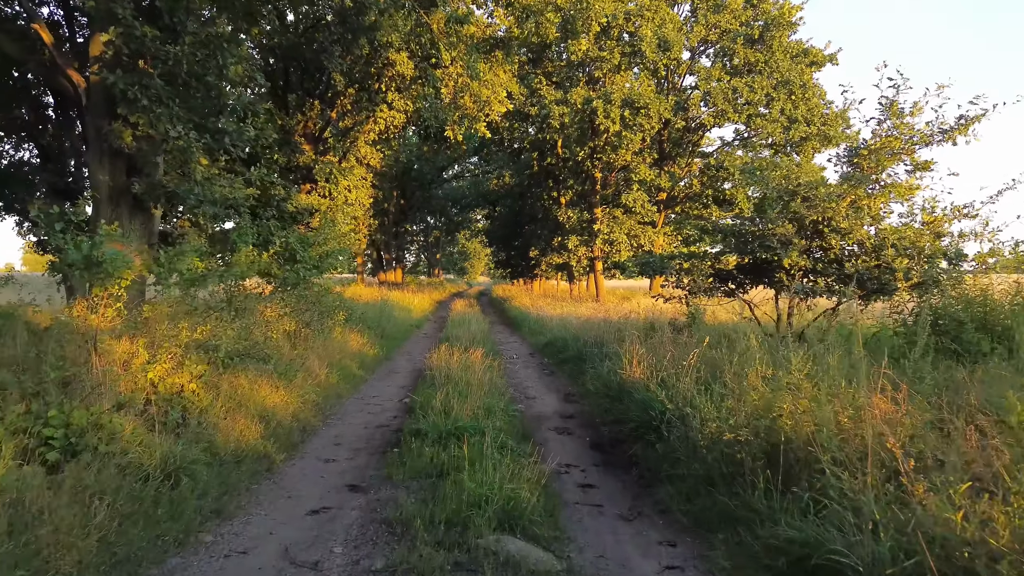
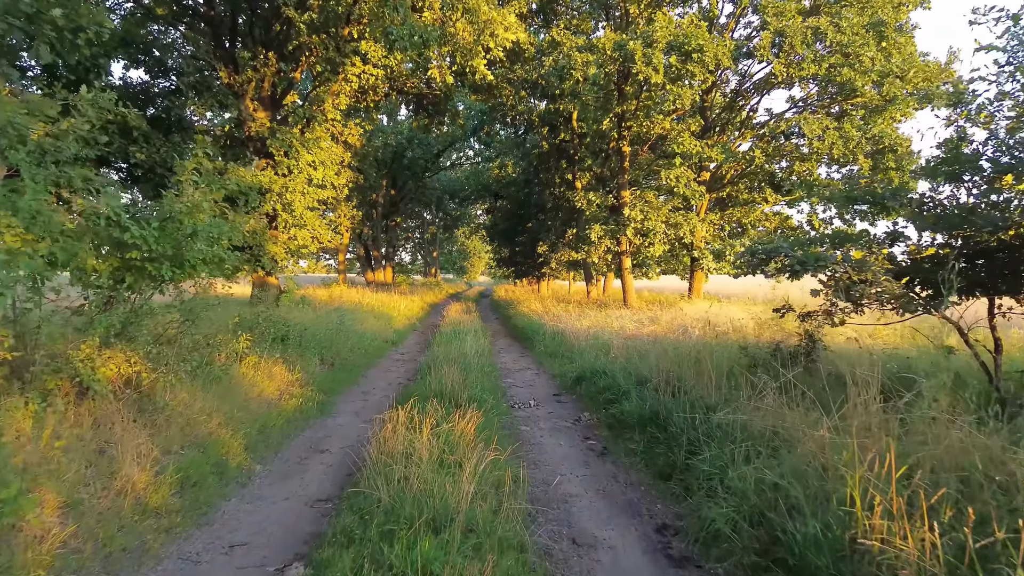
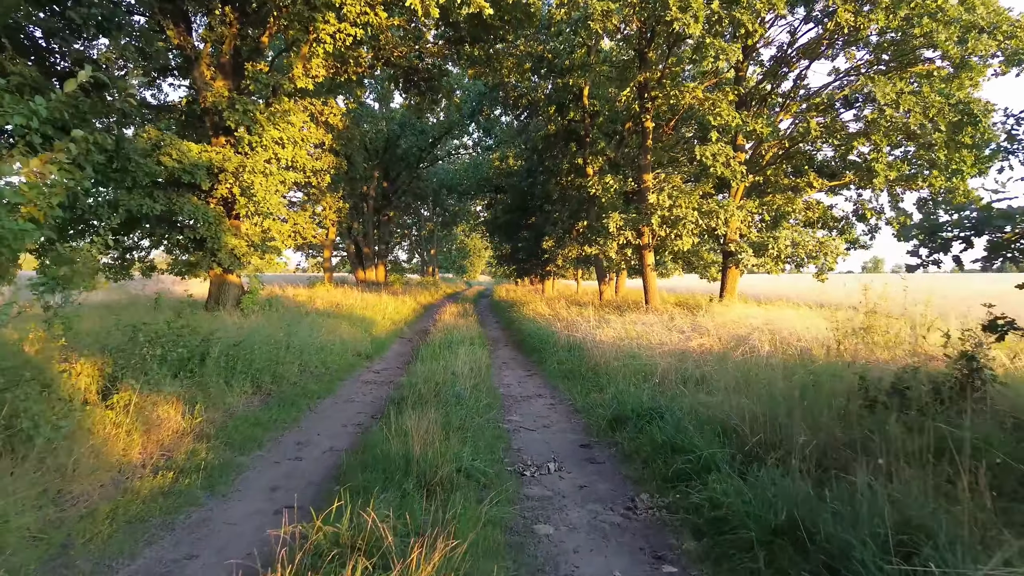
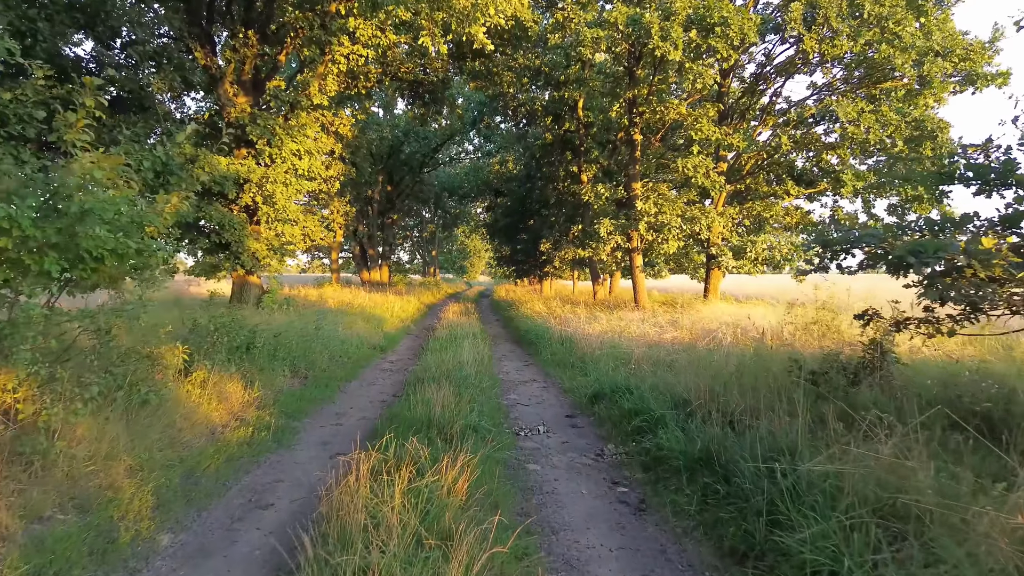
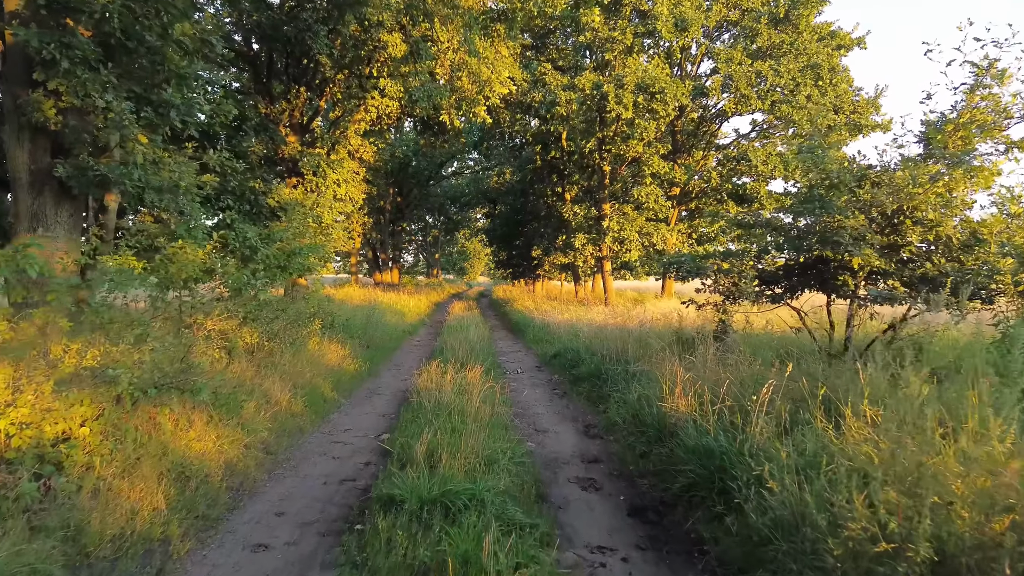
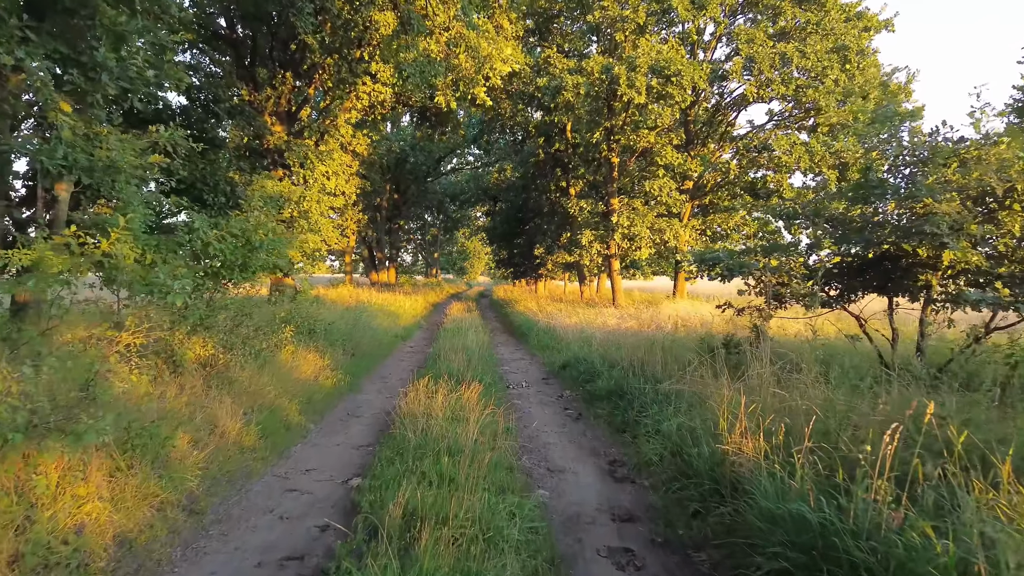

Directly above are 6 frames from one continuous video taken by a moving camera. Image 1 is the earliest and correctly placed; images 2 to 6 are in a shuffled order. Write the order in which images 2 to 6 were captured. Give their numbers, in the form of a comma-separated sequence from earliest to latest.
5, 6, 2, 4, 3
